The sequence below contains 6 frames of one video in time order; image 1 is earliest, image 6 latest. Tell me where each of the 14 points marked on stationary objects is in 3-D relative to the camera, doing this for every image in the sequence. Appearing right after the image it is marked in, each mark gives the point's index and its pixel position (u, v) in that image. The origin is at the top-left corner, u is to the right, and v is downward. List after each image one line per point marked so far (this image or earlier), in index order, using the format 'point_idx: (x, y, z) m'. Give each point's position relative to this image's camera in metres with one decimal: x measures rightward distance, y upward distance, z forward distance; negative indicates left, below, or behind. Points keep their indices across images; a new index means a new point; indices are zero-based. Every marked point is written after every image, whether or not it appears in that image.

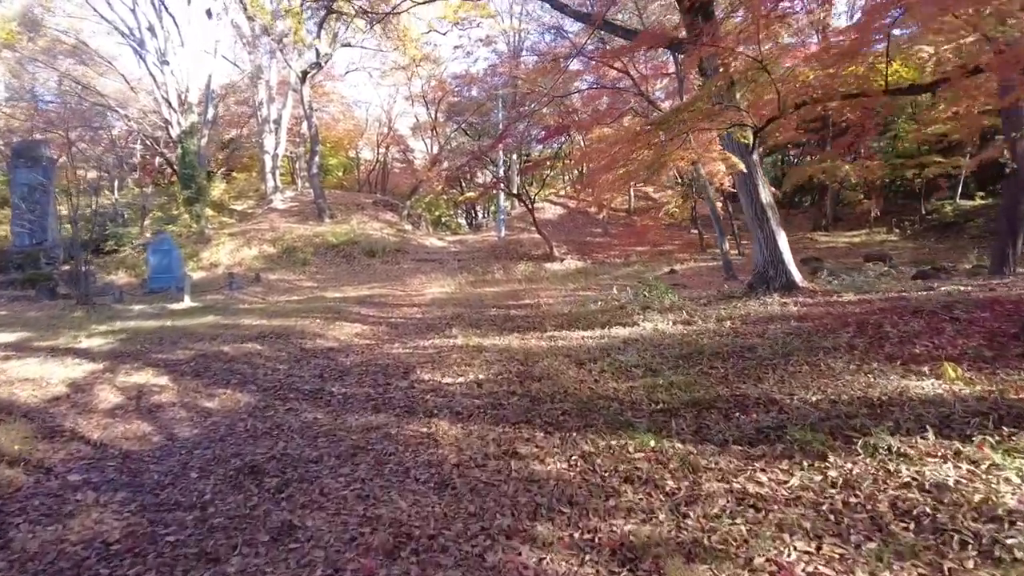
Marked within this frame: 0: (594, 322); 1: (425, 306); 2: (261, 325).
0: (+1.0, -0.4, +7.8) m
1: (-1.5, -0.3, +12.0) m
2: (-3.5, -0.5, +9.3) m
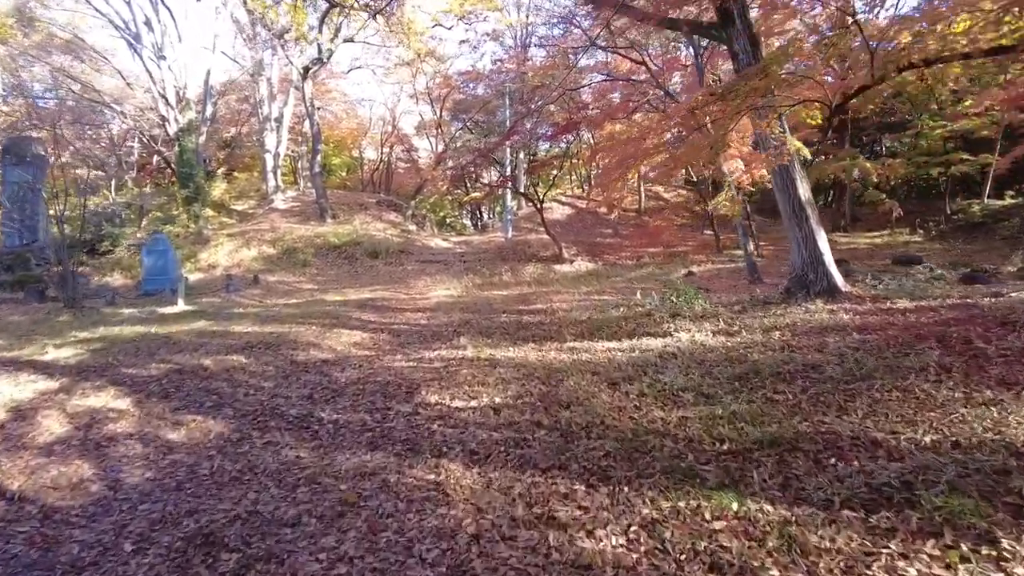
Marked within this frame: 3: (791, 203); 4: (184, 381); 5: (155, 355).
0: (+1.1, -0.5, +7.0) m
1: (-1.4, -0.4, +11.3) m
2: (-3.3, -0.6, +8.6) m
3: (+3.3, +1.0, +8.1) m
4: (-2.5, -0.7, +5.2) m
5: (-3.4, -0.6, +6.5) m
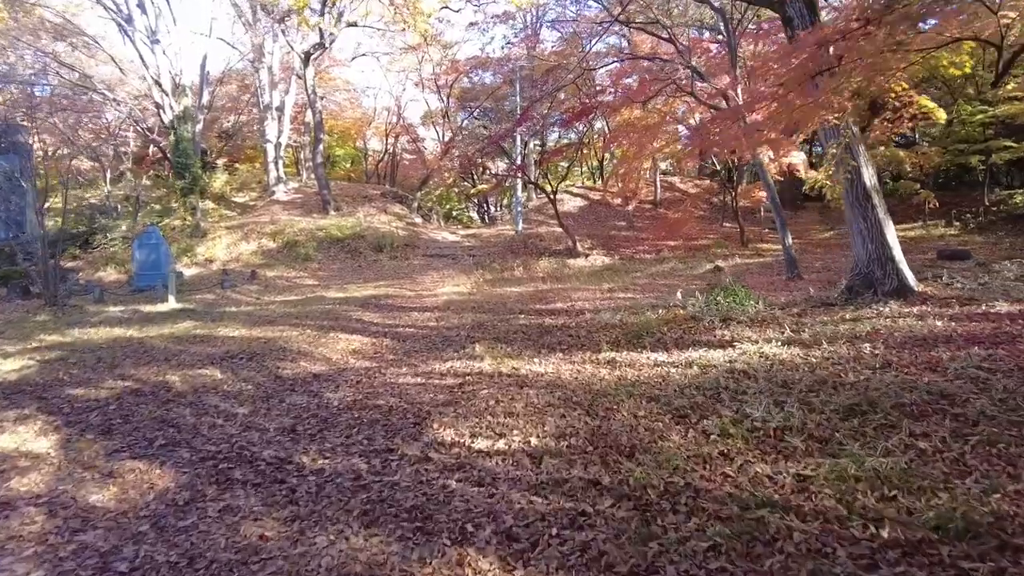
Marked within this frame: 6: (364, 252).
0: (+1.3, -0.5, +6.0) m
1: (-1.1, -0.3, +10.2) m
2: (-3.1, -0.6, +7.5) m
3: (+3.6, +1.0, +7.0) m
4: (-2.3, -0.7, +4.2) m
5: (-3.2, -0.7, +5.5) m
6: (-4.4, +1.1, +19.9) m
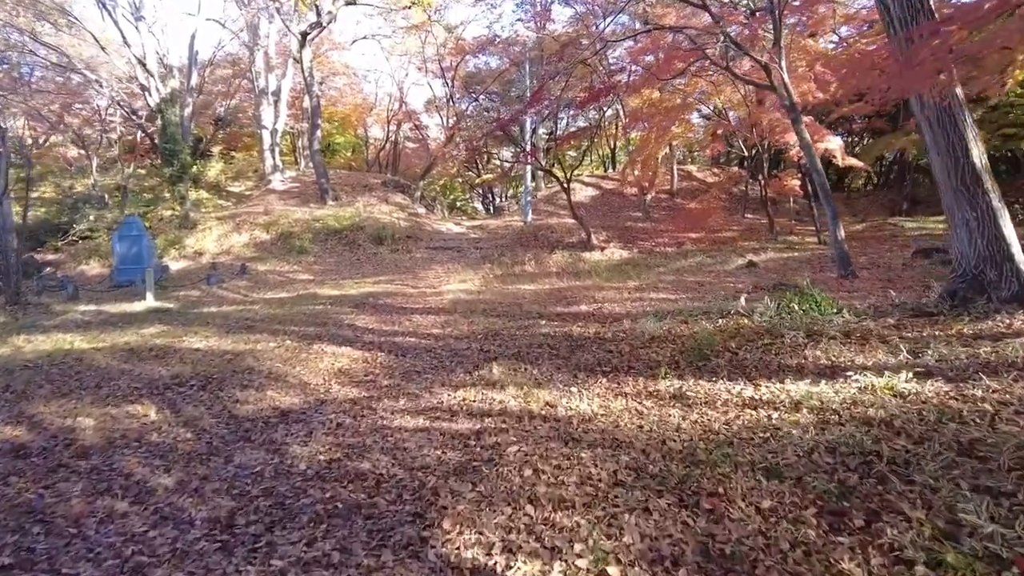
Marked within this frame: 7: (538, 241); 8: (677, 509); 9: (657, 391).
0: (+1.5, -0.5, +4.6) m
1: (-0.9, -0.3, +8.9) m
2: (-2.8, -0.6, +6.2) m
3: (+3.8, +1.0, +5.6) m
4: (-2.1, -0.8, +2.8) m
5: (-3.0, -0.7, +4.1) m
6: (-4.1, +1.2, +18.6) m
7: (+0.7, +1.3, +18.8) m
8: (+0.6, -0.8, +2.5) m
9: (+0.9, -0.6, +4.2) m
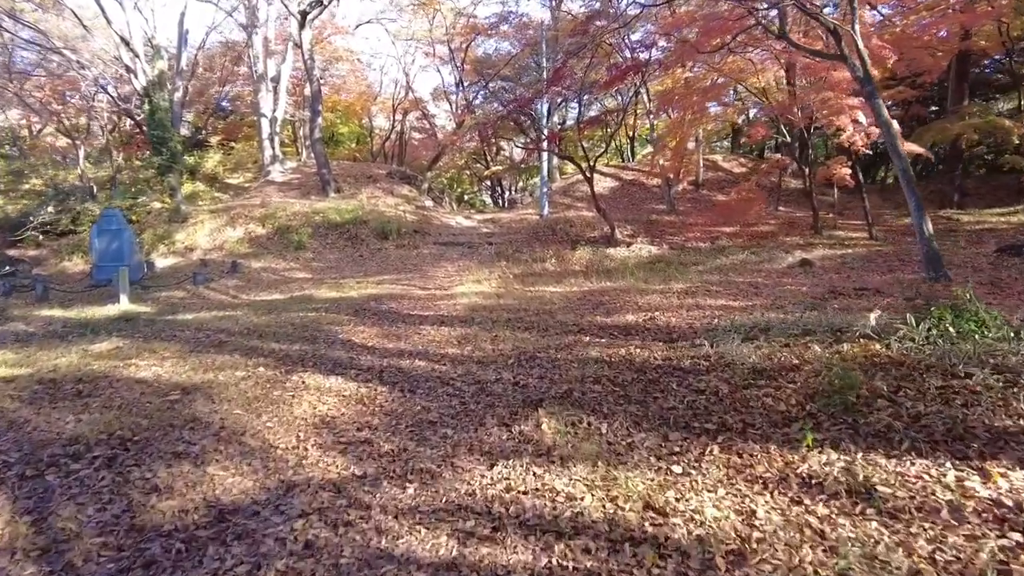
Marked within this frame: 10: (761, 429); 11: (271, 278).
0: (+1.8, -0.6, +3.1) m
1: (-0.5, -0.4, +7.3) m
2: (-2.5, -0.7, +4.7) m
3: (+4.1, +0.9, +4.0) m
4: (-1.8, -0.9, +1.3) m
5: (-2.7, -0.8, +2.6) m
6: (-3.7, +1.2, +17.0) m
7: (+1.2, +1.3, +17.2) m
8: (+0.9, -0.9, +0.9) m
9: (+1.2, -0.7, +2.7) m
10: (+1.2, -0.7, +3.4) m
11: (-5.0, +0.2, +14.0) m
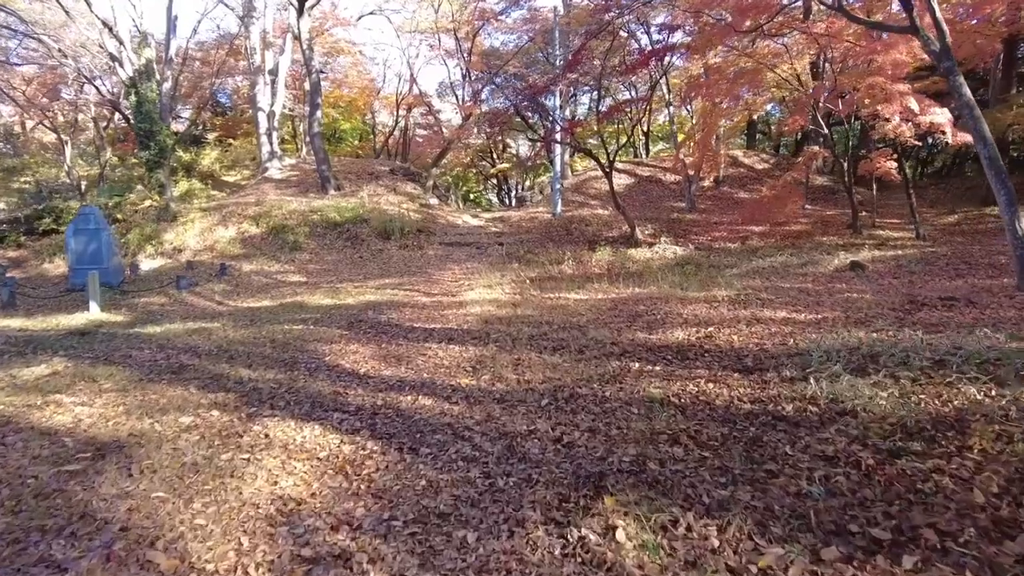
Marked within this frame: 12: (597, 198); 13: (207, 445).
0: (+2.0, -0.7, +1.8) m
1: (-0.3, -0.5, +6.1) m
2: (-2.3, -0.8, +3.4) m
3: (+4.3, +0.8, +2.7) m
4: (-1.7, -1.0, 0.0) m
5: (-2.5, -0.9, +1.3) m
6: (-3.4, +1.1, +15.8) m
7: (+1.4, +1.2, +15.9) m
8: (+1.1, -1.0, -0.4) m
9: (+1.4, -0.8, +1.4) m
10: (+1.4, -0.7, +2.1) m
11: (-4.8, +0.1, +12.8) m
12: (+2.5, +2.6, +19.7) m
13: (-1.5, -0.8, +3.4) m
